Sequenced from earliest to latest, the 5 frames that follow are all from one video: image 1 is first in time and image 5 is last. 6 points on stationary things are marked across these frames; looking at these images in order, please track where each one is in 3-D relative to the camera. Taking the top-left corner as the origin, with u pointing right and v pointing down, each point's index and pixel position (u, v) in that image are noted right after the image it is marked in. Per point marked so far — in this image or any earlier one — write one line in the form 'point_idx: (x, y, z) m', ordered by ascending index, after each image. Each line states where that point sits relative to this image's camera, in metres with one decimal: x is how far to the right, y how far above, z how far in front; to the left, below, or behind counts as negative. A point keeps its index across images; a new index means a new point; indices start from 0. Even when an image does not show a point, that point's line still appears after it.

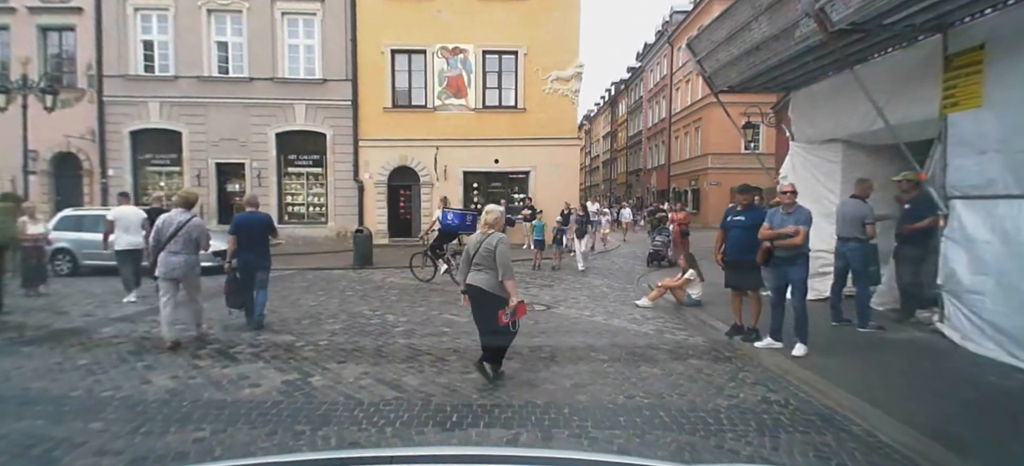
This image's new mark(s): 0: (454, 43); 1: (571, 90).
0: (-2.3, +7.7, +18.1) m
1: (+2.4, +5.9, +18.5) m
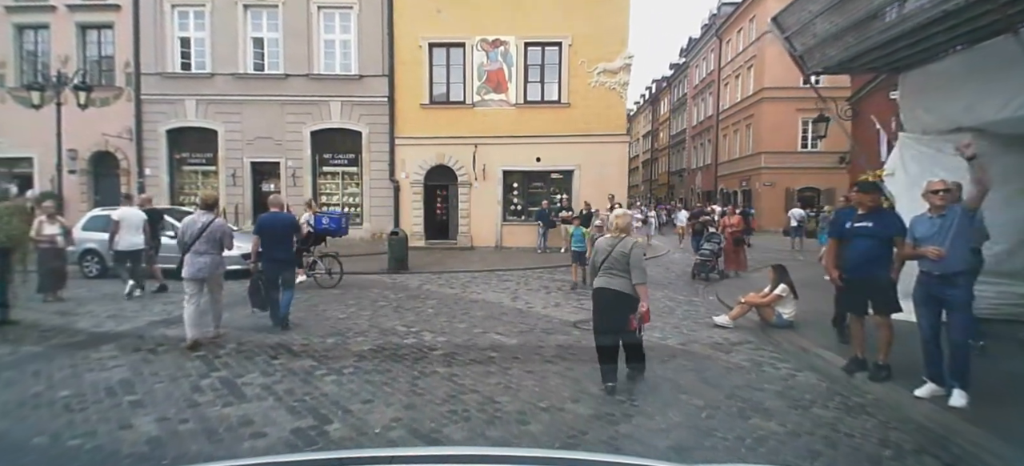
0: (-0.6, +7.6, +17.0) m
1: (+4.1, +5.8, +17.1) m
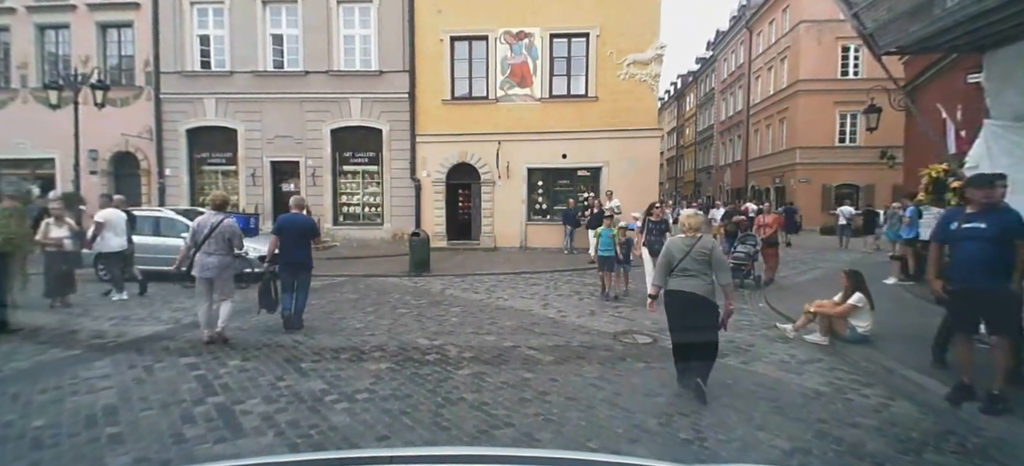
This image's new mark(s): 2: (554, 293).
0: (+0.3, +7.5, +16.3) m
1: (+5.0, +5.7, +16.2) m
2: (+0.9, -1.2, +9.1) m
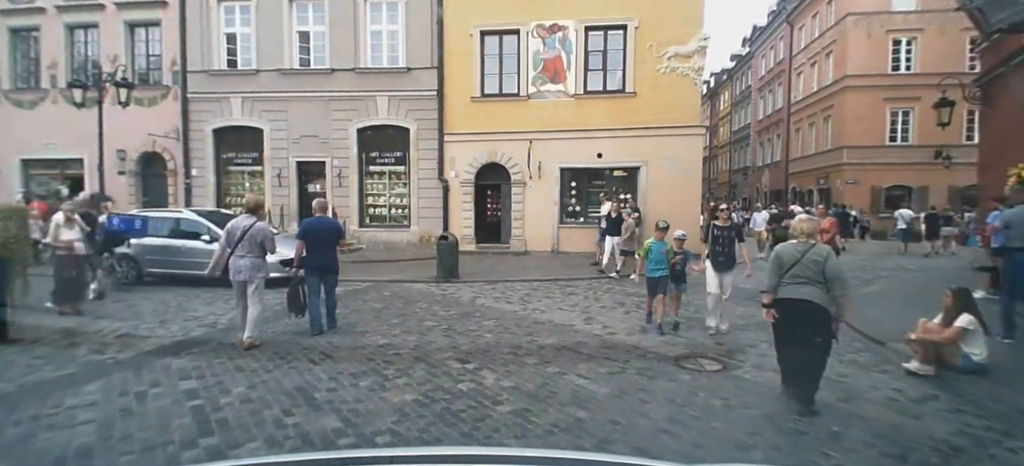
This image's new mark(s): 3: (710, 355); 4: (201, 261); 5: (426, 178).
0: (+1.4, +7.4, +15.5) m
1: (+6.1, +5.6, +15.1) m
2: (+1.6, -1.3, +8.2) m
3: (+2.4, -1.5, +5.5) m
4: (-7.1, -0.6, +10.1) m
5: (-3.1, +2.0, +16.1) m
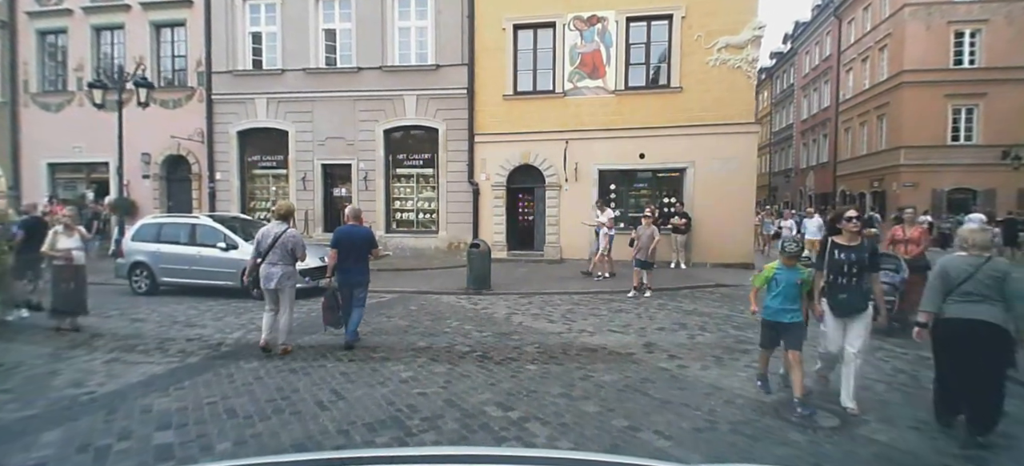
0: (+2.5, +7.2, +14.4) m
1: (+7.2, +5.4, +13.7) m
2: (+2.2, -1.5, +7.0) m
3: (+3.0, -1.6, +4.3) m
4: (-6.3, -0.8, +9.5) m
5: (-1.9, +1.8, +15.3) m
